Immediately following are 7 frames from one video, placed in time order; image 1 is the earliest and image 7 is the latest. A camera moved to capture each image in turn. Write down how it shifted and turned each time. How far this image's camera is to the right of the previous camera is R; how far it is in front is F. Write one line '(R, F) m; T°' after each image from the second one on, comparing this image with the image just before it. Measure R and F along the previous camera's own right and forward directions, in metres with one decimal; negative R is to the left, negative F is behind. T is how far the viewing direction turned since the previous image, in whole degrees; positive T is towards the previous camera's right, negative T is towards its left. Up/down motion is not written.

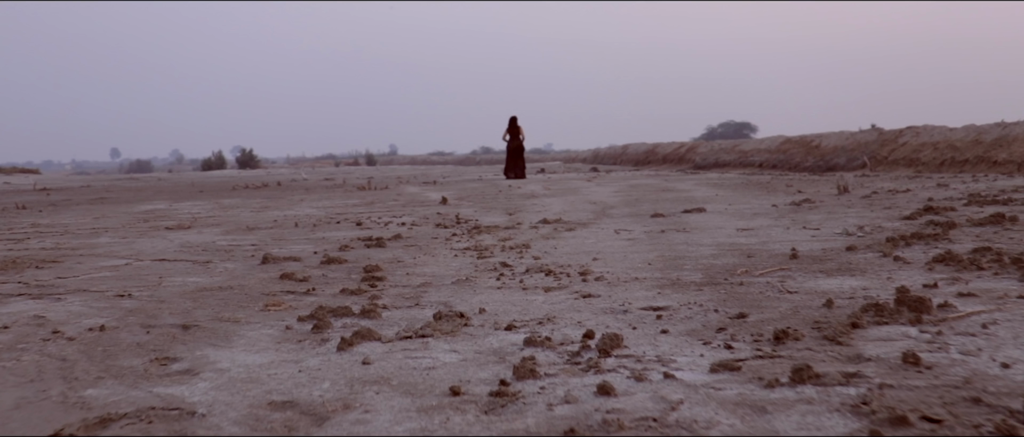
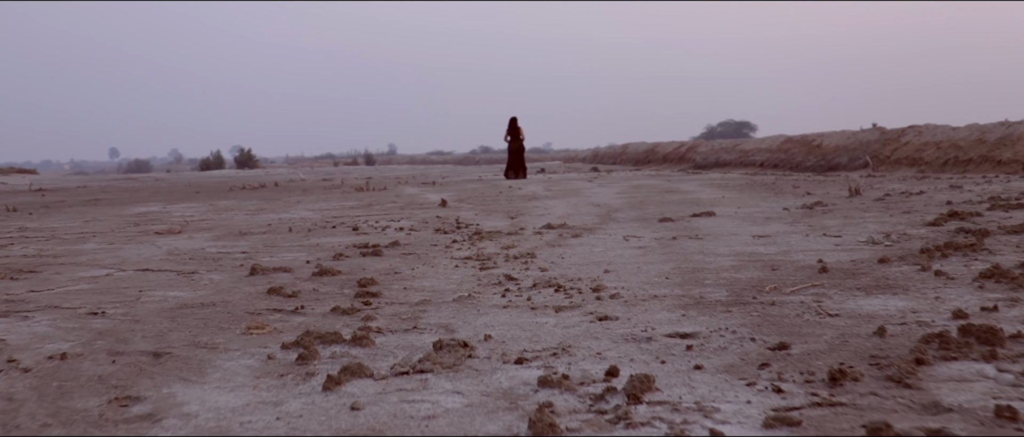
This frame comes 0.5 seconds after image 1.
(0.0, +0.3) m; 0°
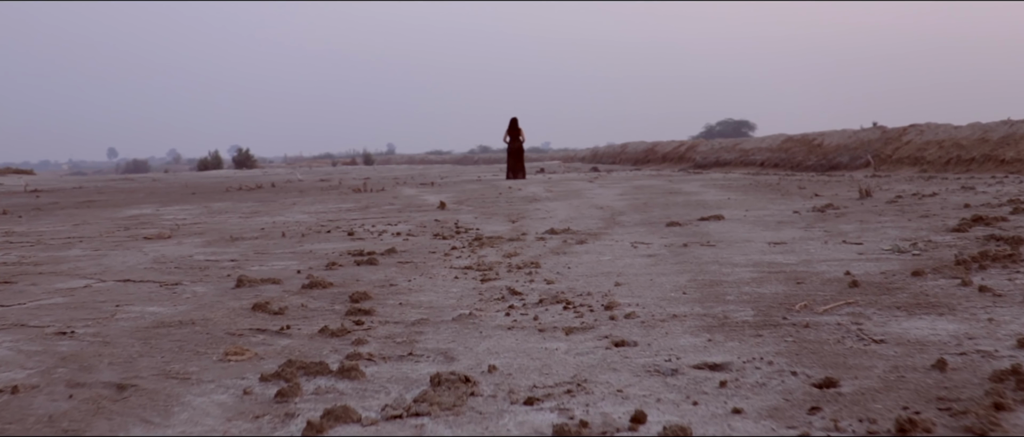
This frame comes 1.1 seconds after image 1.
(0.0, +0.3) m; 0°
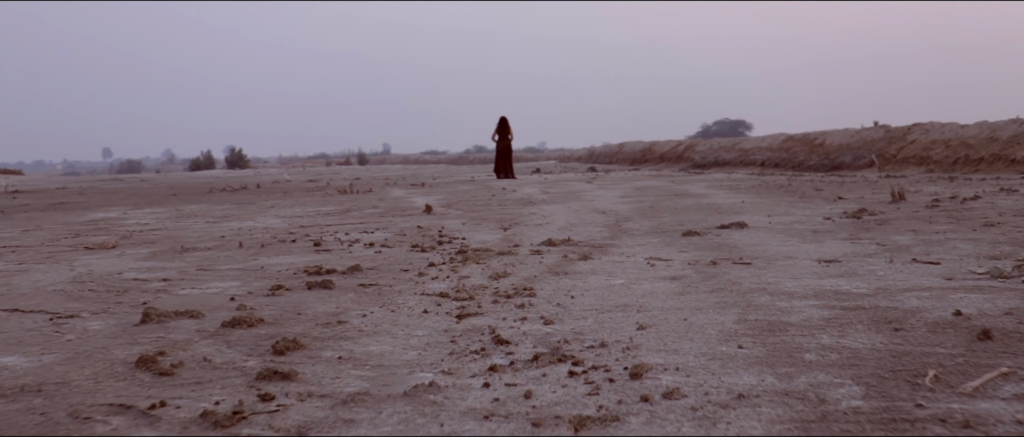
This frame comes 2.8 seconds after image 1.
(0.0, +1.1) m; 0°
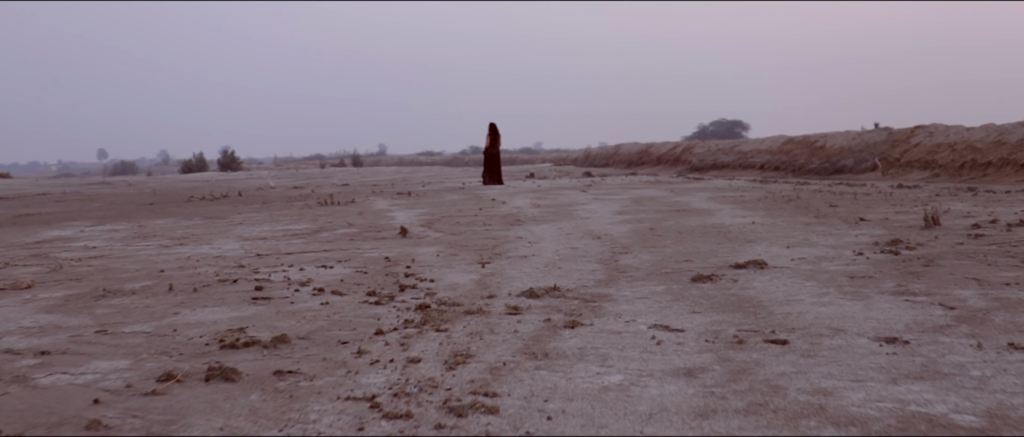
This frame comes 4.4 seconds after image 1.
(+0.1, +1.1) m; 0°
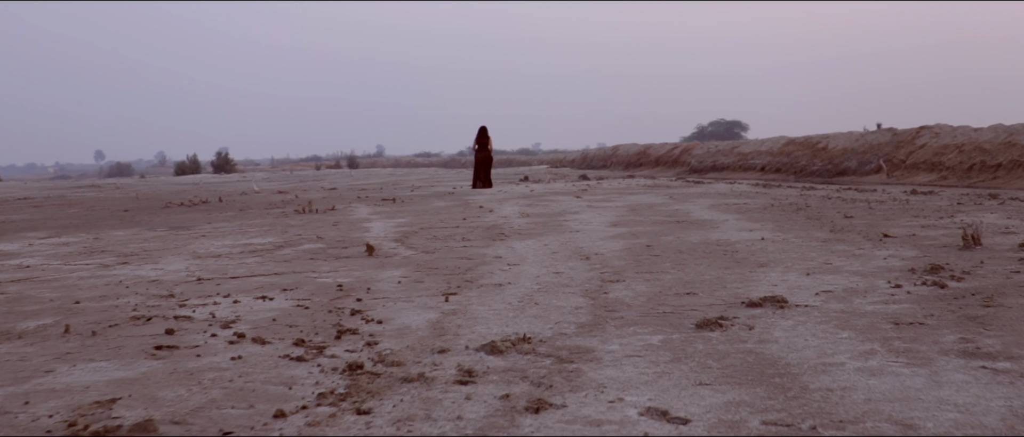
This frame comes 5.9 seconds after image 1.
(+0.2, +1.1) m; 0°
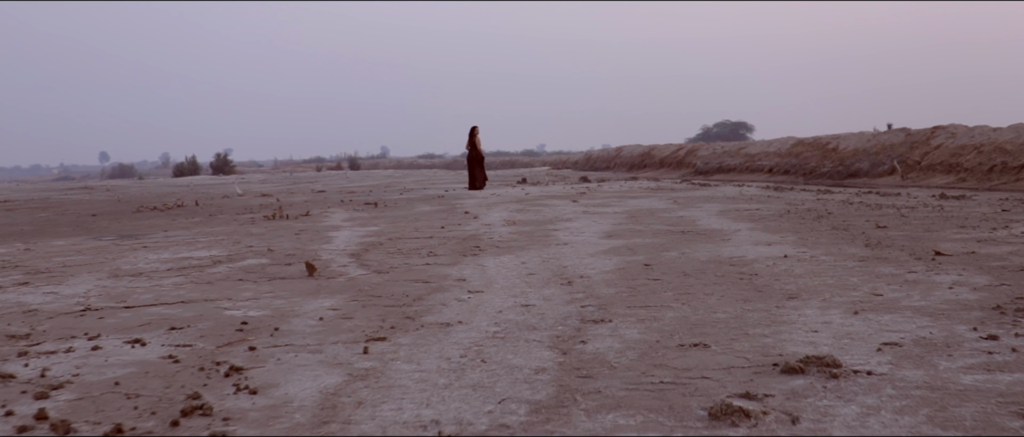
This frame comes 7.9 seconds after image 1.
(+0.3, +1.6) m; 0°
